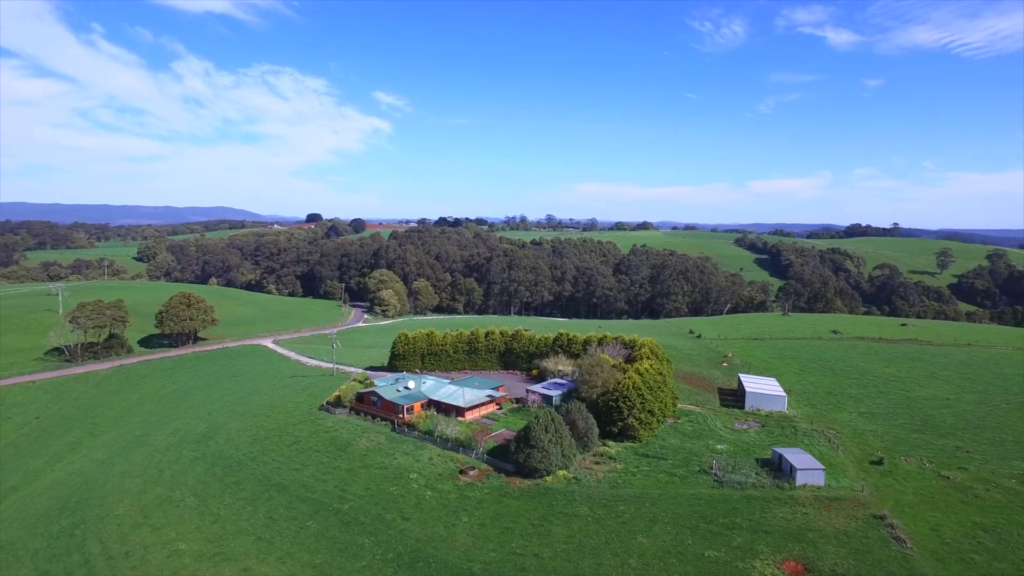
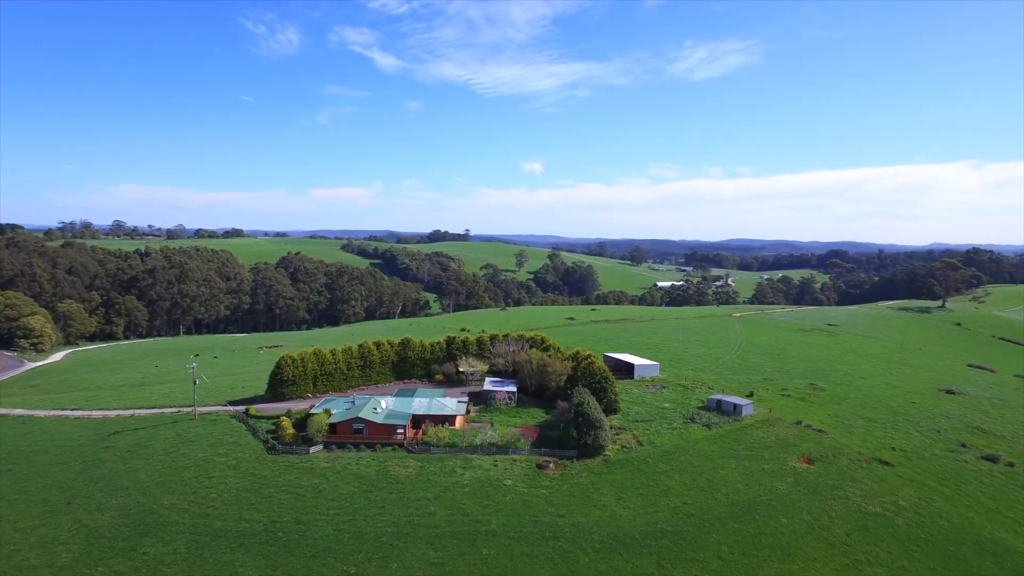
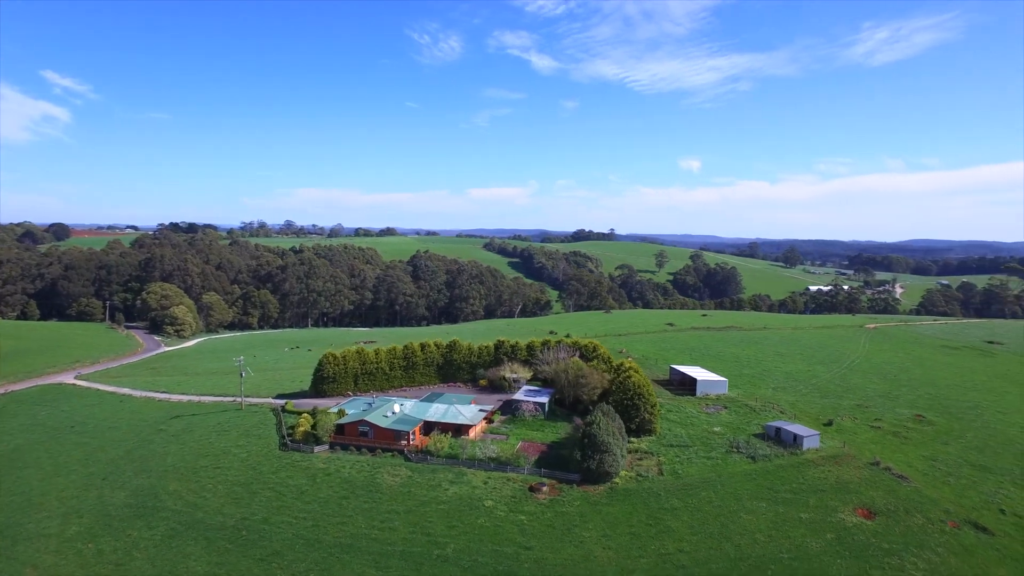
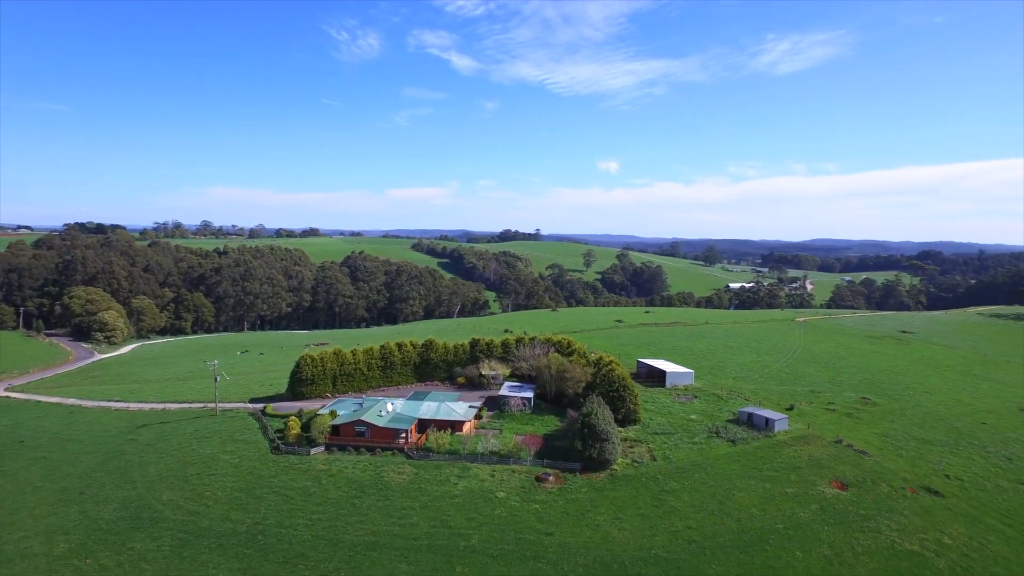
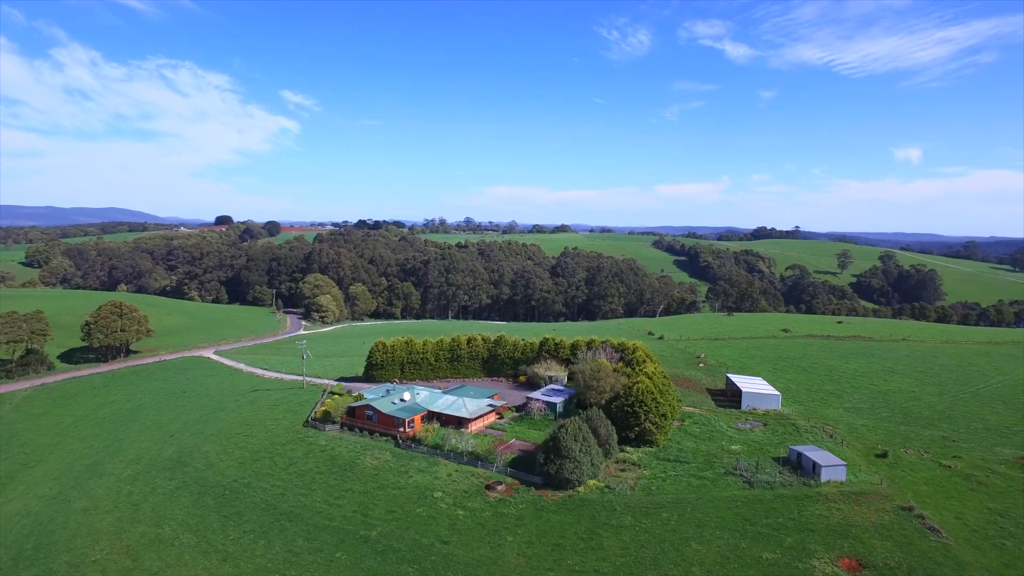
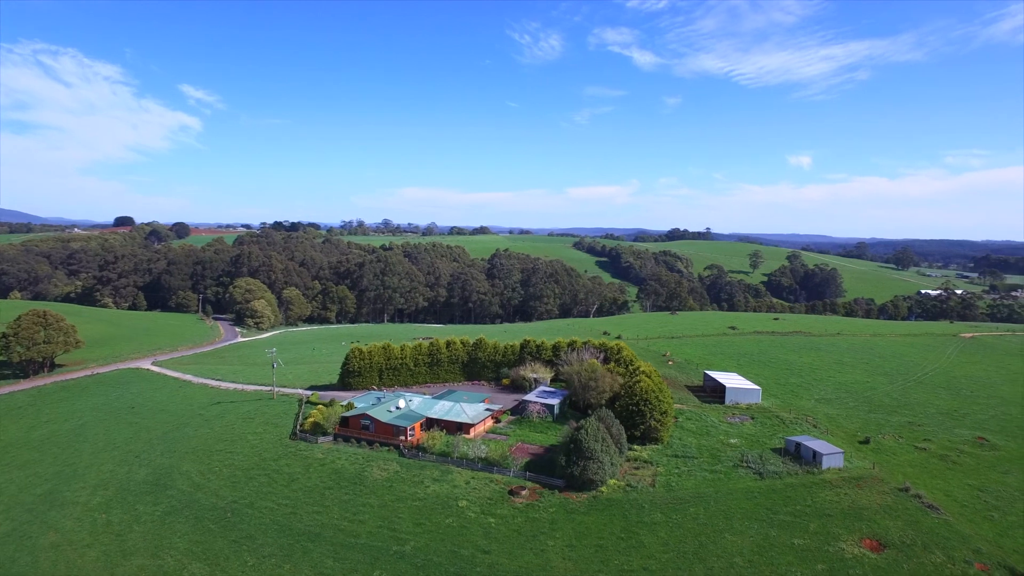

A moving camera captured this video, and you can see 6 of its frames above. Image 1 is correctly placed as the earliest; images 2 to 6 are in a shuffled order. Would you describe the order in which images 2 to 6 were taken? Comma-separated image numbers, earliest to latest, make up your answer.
5, 6, 3, 4, 2
